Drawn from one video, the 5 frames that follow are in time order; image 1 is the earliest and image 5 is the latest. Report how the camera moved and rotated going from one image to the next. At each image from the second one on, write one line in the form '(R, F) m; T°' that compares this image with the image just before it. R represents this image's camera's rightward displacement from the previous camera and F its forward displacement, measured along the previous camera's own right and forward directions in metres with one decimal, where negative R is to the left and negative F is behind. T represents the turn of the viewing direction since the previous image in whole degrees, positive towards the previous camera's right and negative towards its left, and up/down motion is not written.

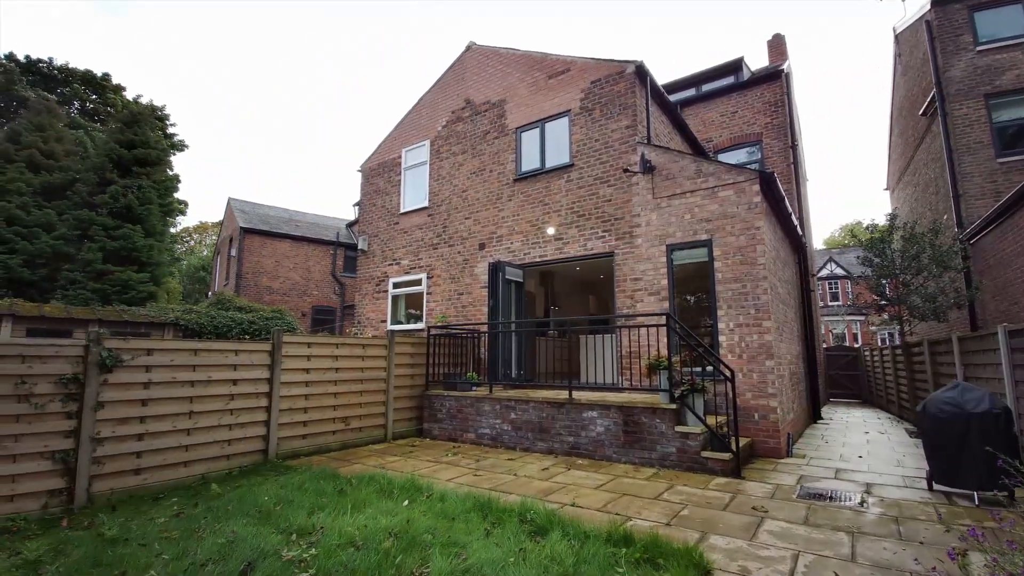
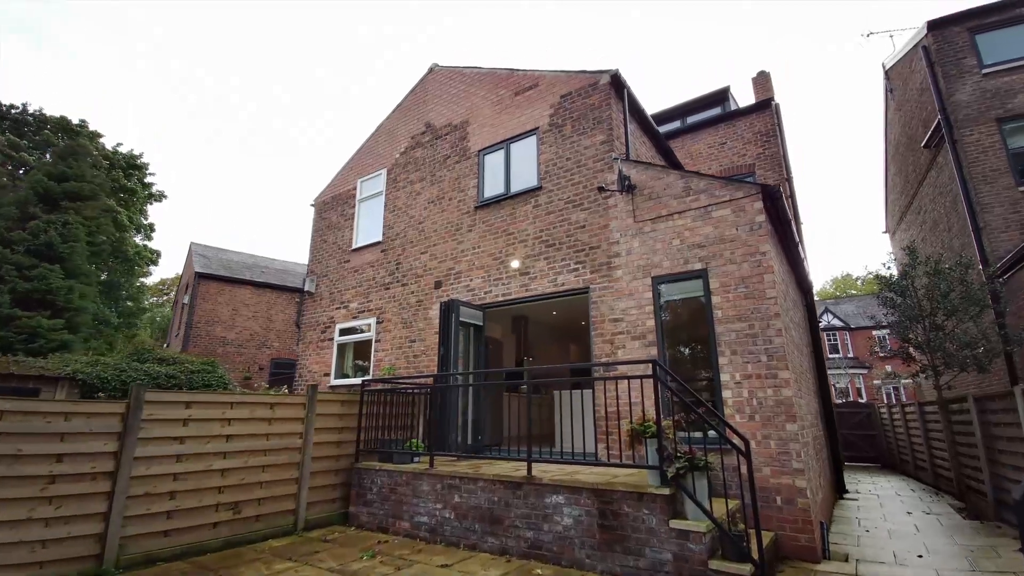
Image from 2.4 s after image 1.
(+0.5, +1.4) m; +1°
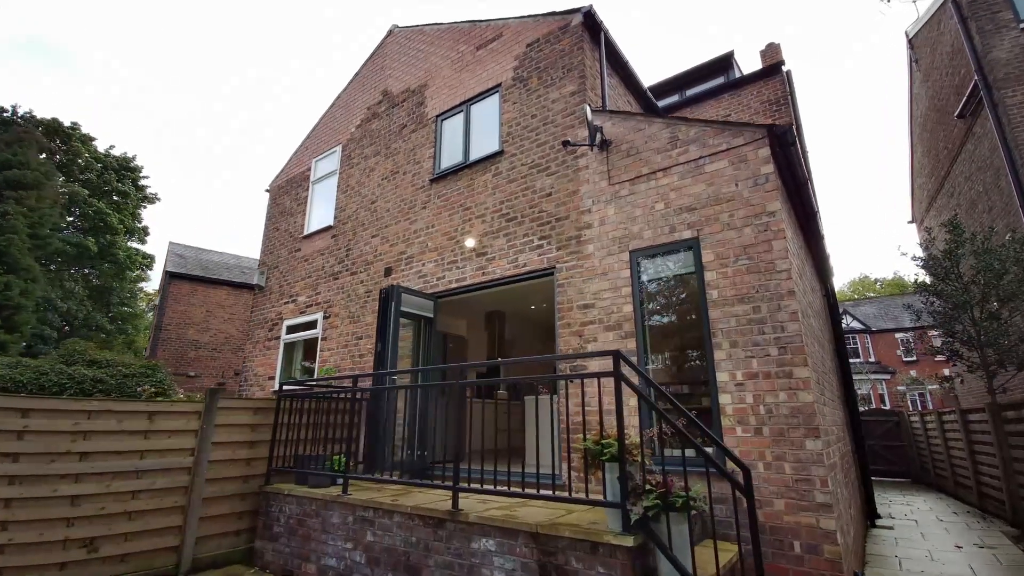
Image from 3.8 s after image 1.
(+0.7, +1.2) m; -1°
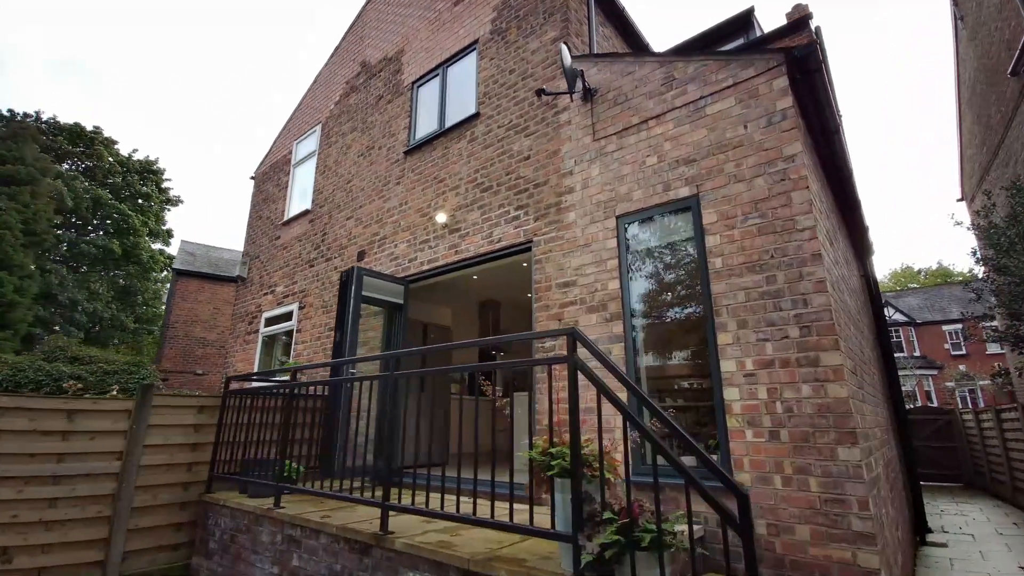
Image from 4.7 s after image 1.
(+0.5, +0.7) m; -3°
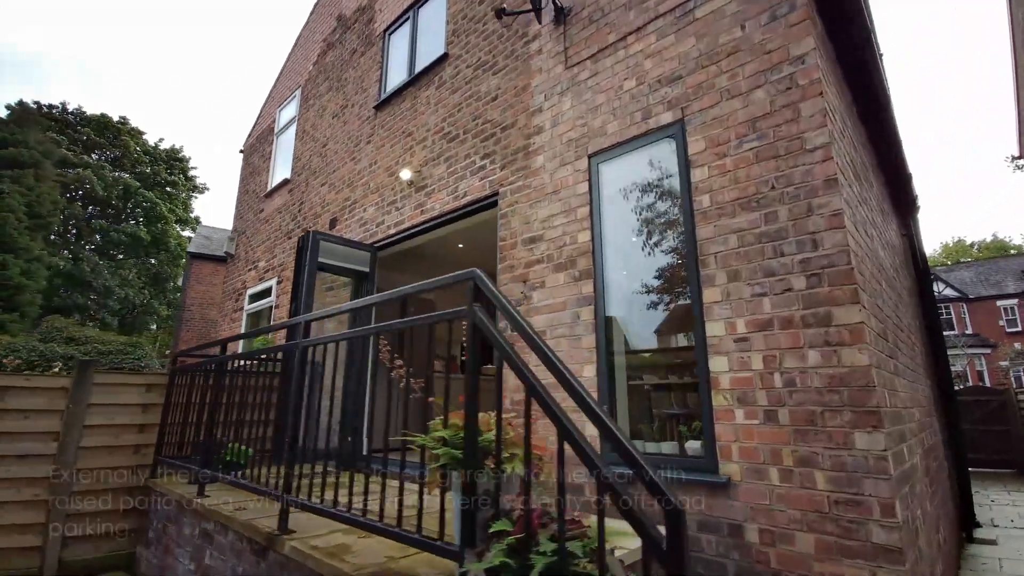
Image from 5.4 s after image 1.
(+0.5, +0.6) m; -4°
